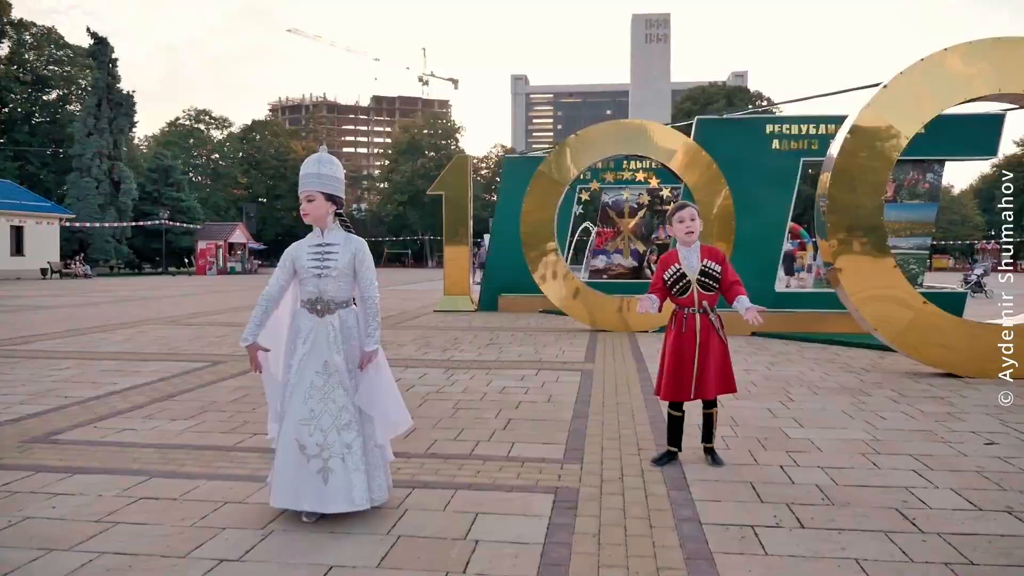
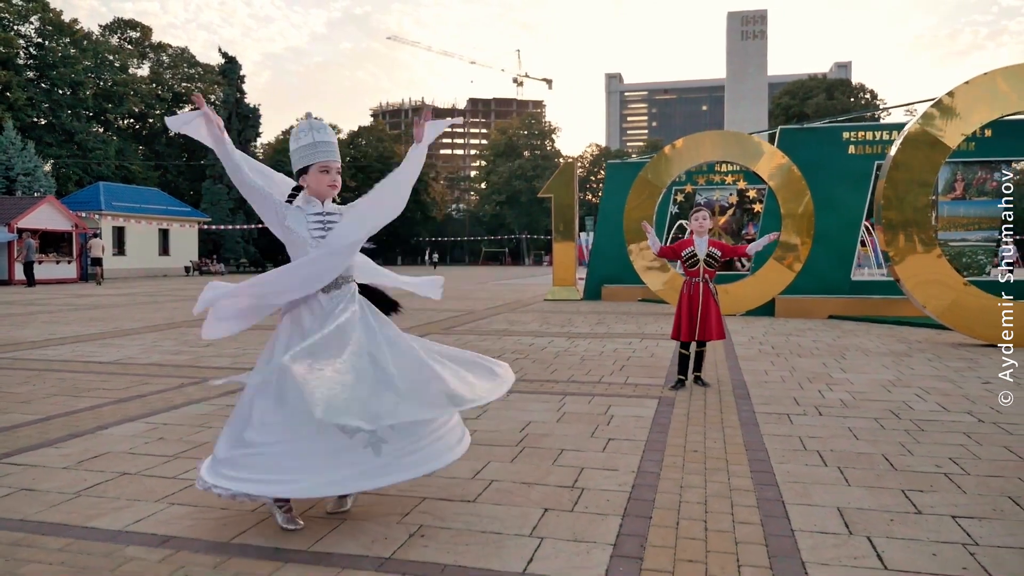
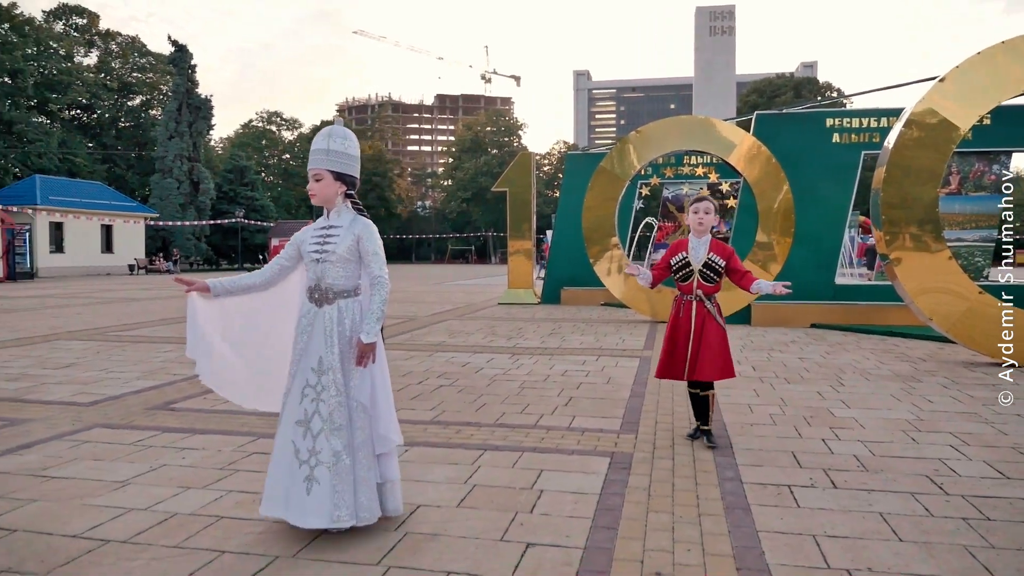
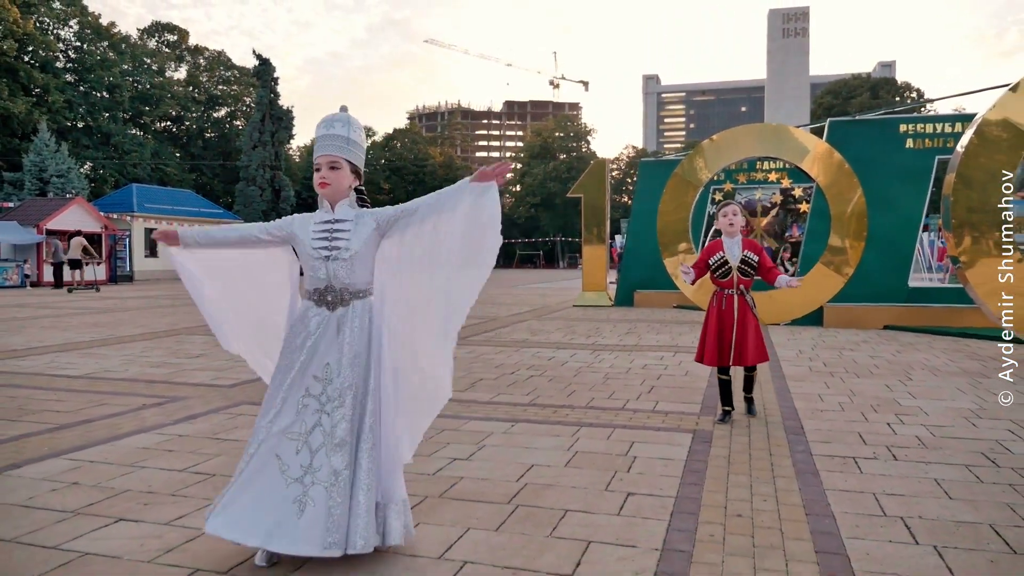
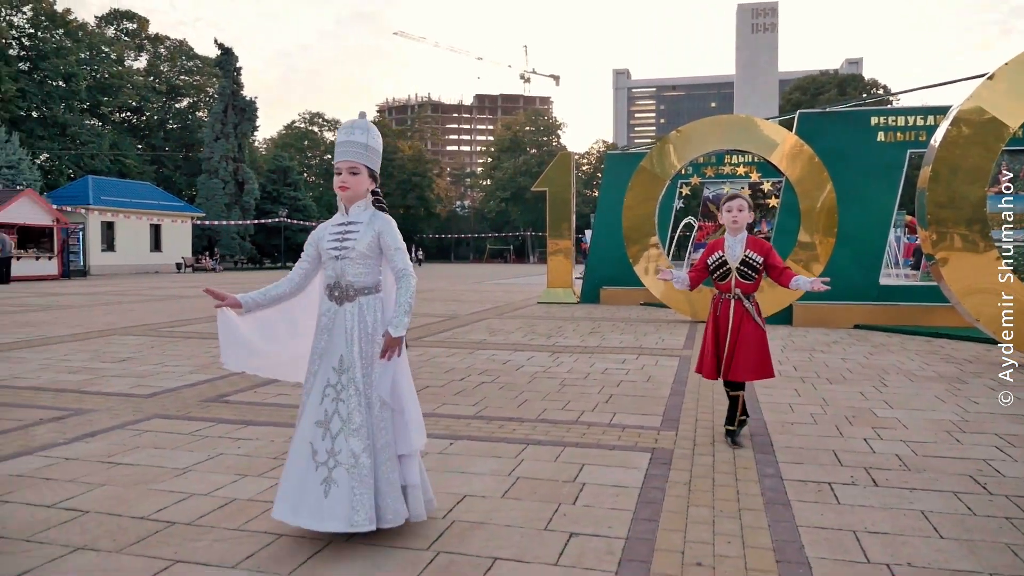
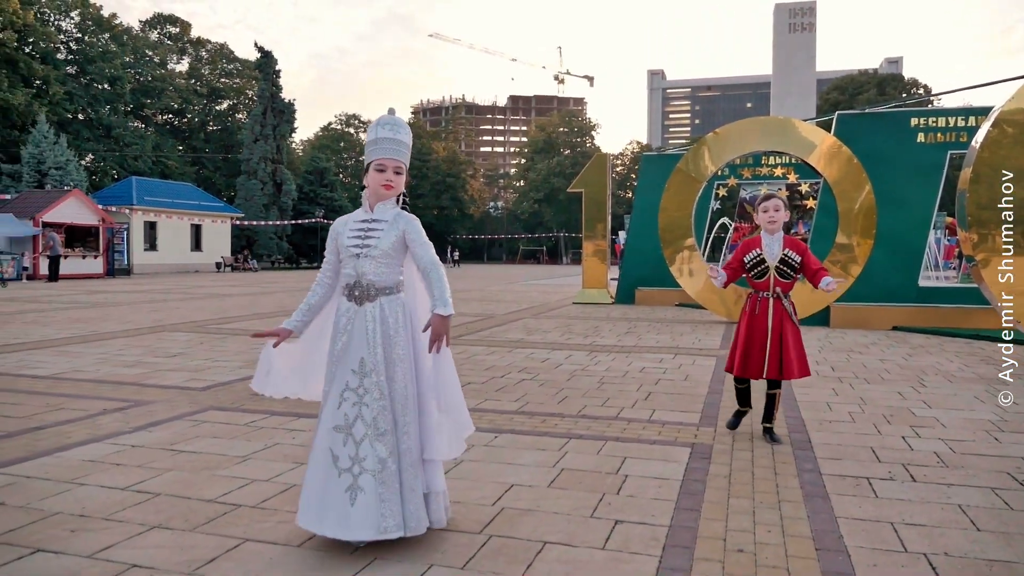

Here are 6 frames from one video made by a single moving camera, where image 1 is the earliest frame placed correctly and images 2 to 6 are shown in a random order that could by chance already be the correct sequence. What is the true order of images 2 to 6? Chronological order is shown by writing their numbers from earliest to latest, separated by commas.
3, 5, 6, 4, 2
